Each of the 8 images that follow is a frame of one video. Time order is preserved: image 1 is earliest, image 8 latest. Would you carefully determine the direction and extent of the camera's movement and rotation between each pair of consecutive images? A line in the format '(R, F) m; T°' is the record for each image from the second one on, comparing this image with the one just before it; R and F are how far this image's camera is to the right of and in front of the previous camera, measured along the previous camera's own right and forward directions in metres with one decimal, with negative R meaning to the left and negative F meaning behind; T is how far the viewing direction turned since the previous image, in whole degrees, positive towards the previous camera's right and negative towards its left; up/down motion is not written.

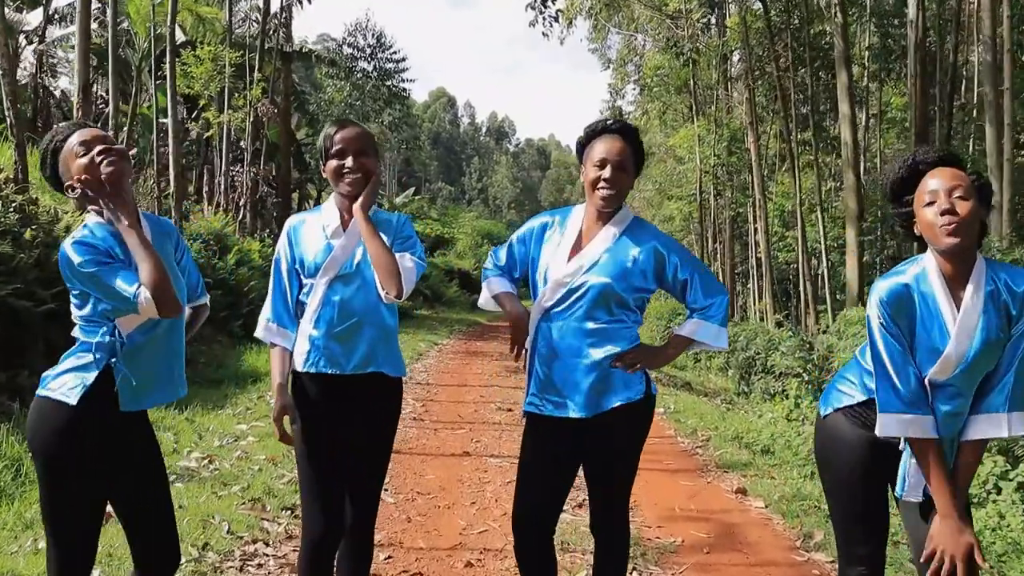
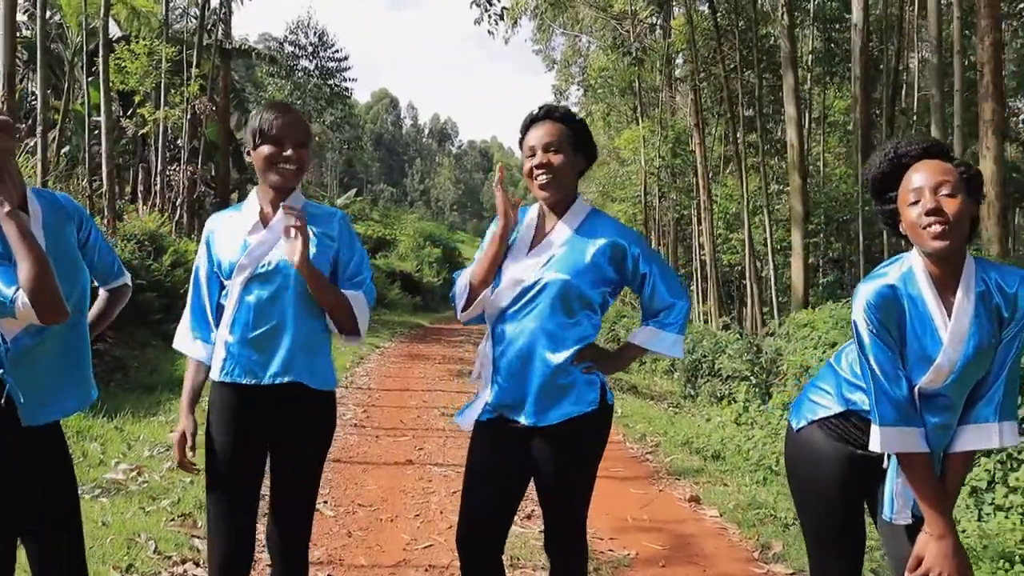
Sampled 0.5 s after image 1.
(0.0, +0.2) m; +4°
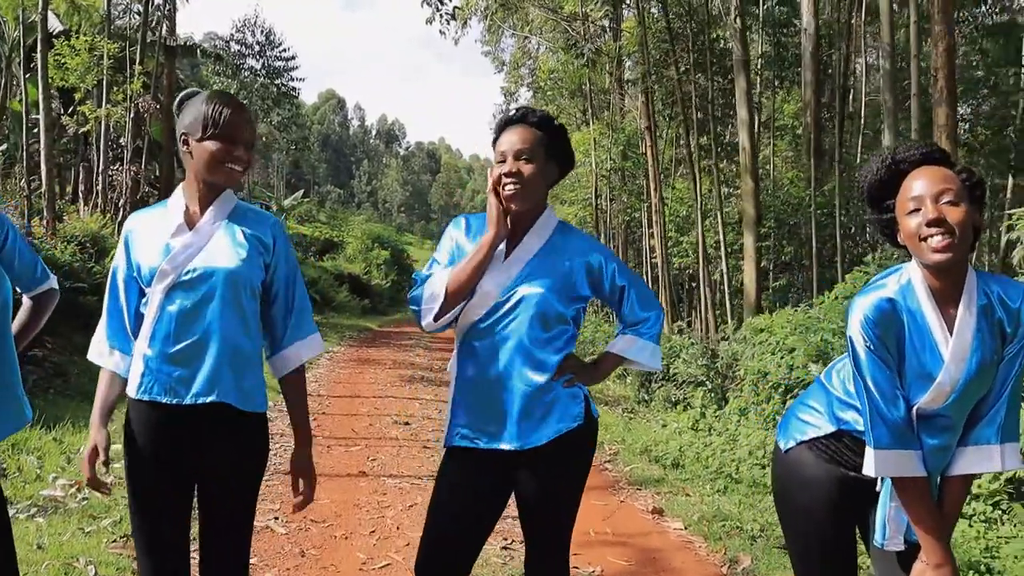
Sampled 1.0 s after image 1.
(-0.1, +0.2) m; +4°
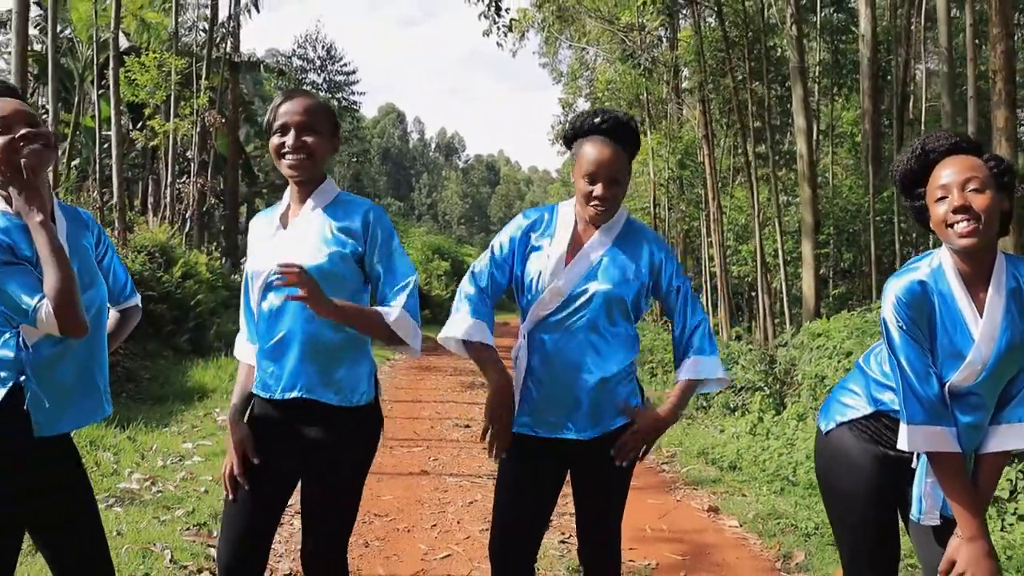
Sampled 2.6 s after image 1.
(0.0, -0.2) m; -4°
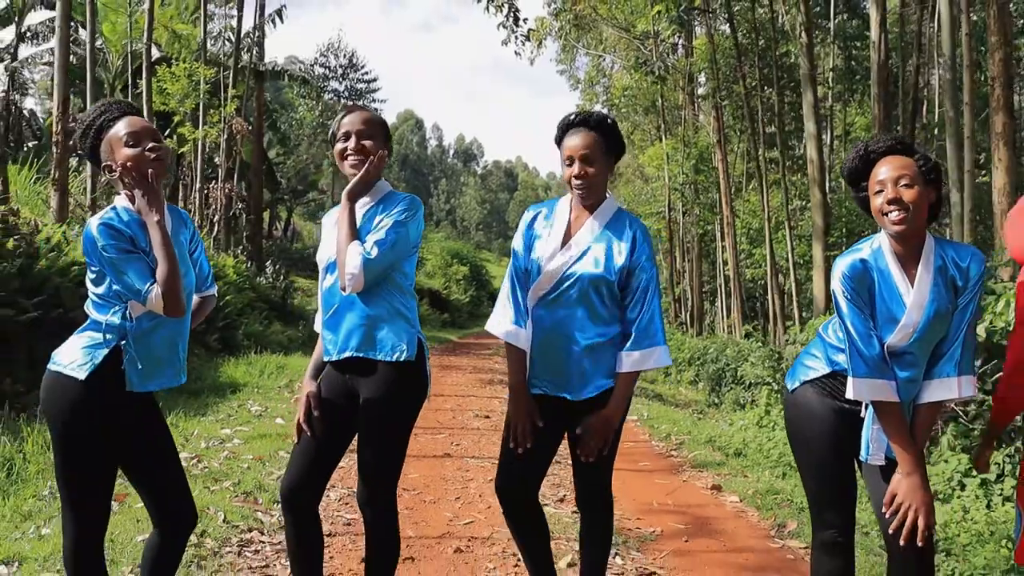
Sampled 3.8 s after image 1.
(0.0, -0.4) m; -1°
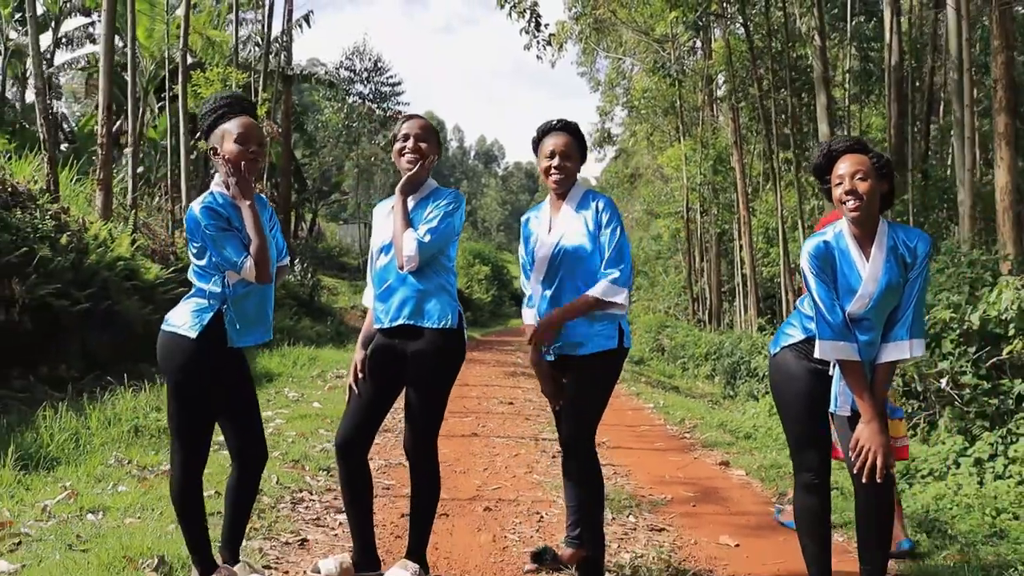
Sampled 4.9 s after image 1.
(0.0, -0.5) m; -1°
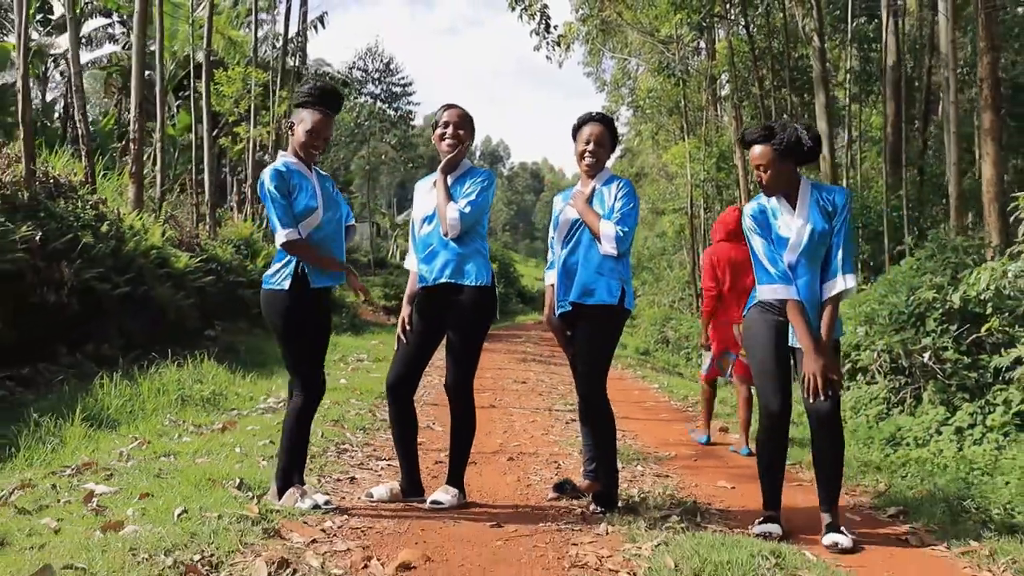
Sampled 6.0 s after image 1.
(-0.1, -0.6) m; 0°
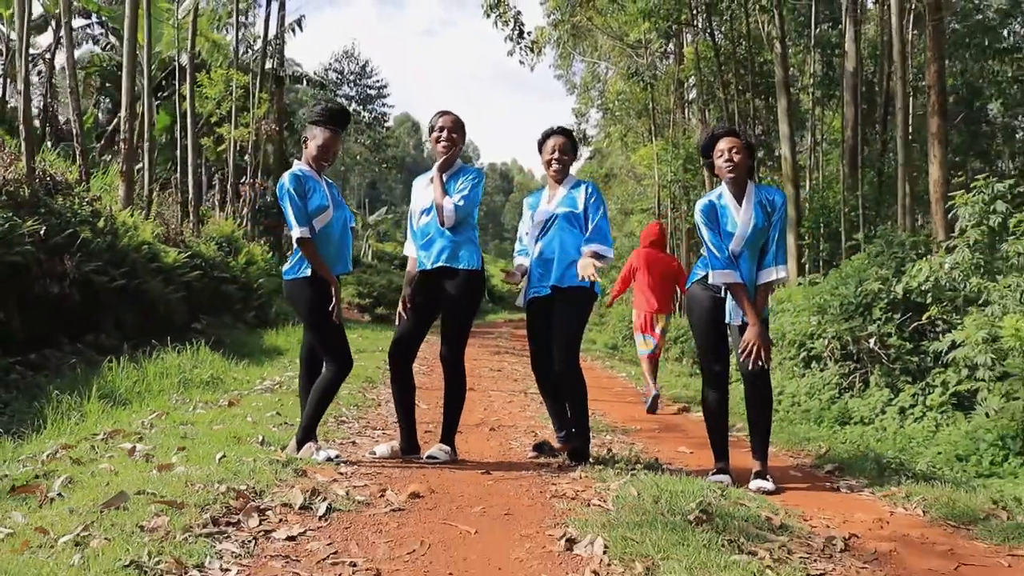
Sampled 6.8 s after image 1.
(-0.1, -0.6) m; +2°
